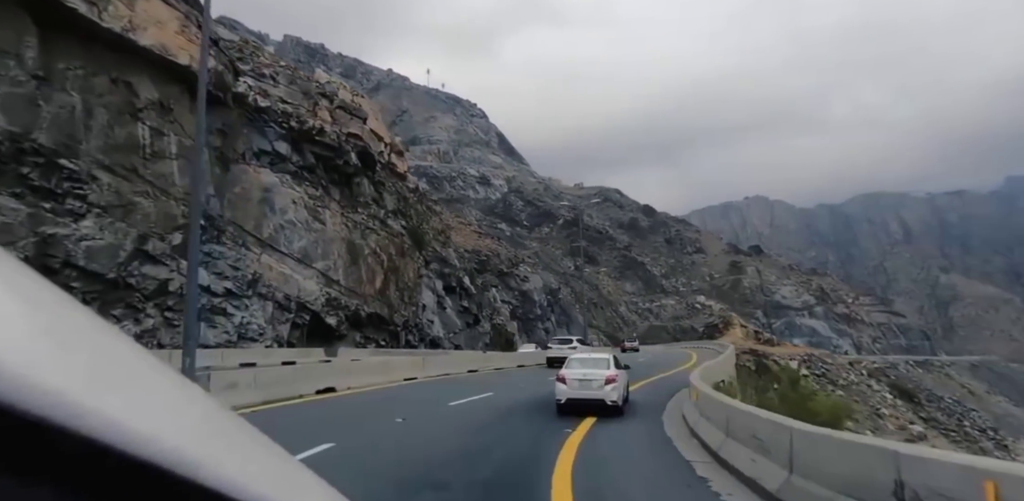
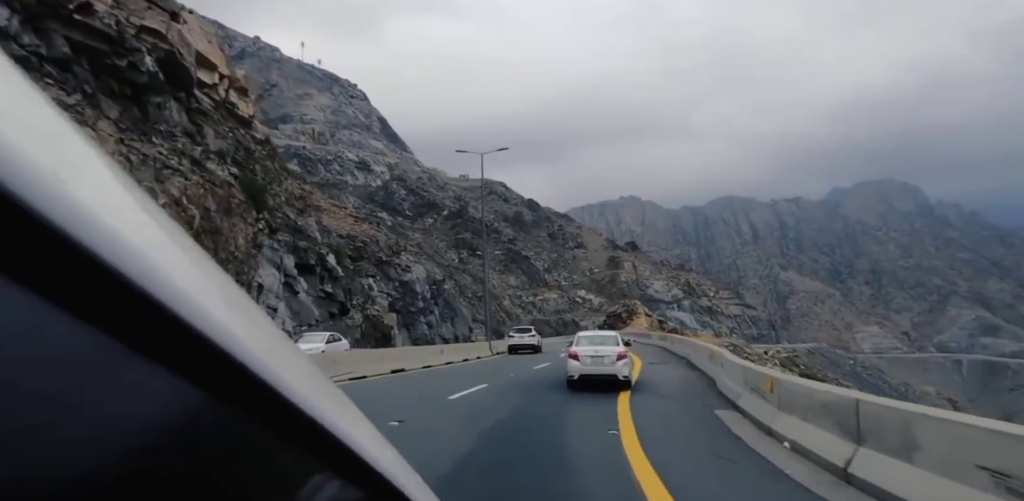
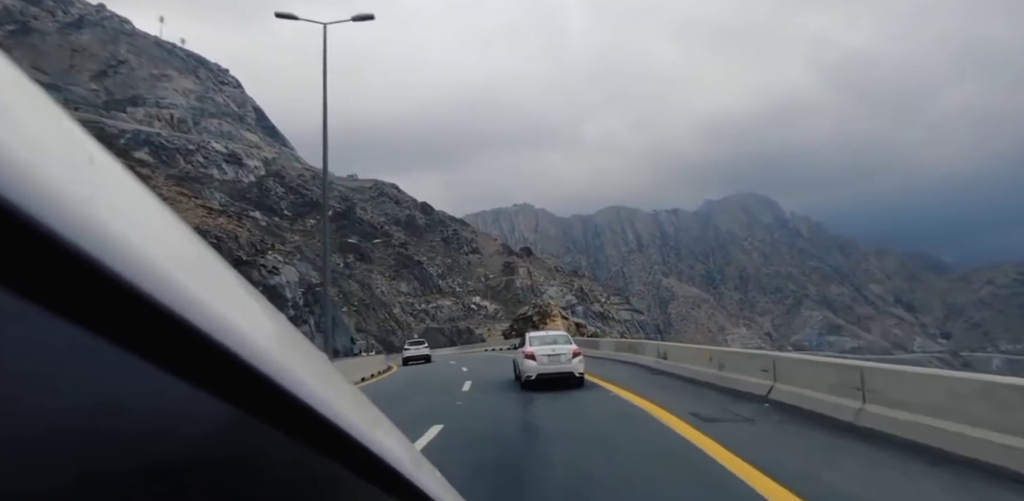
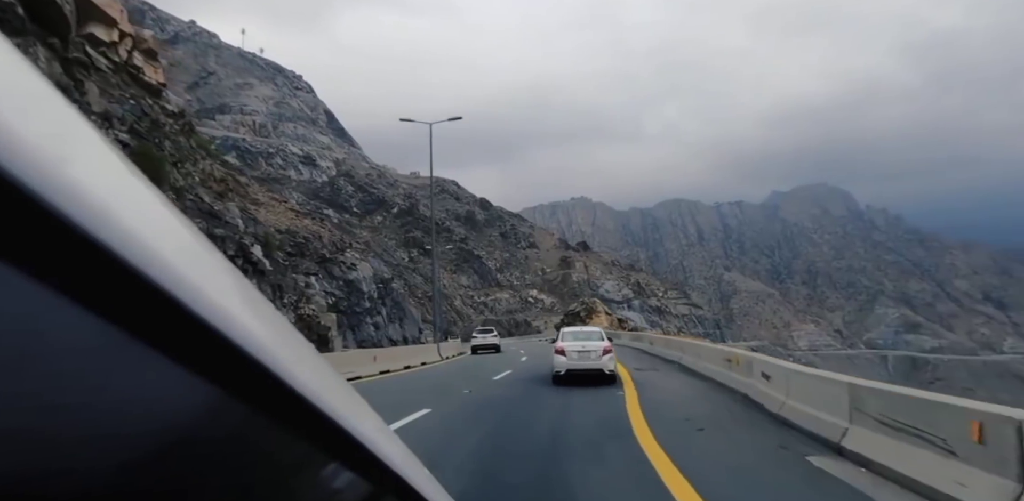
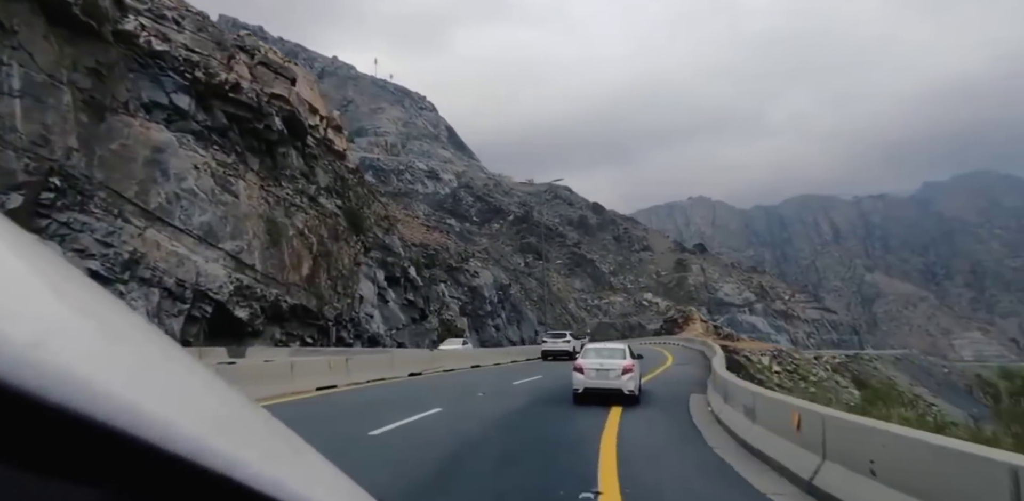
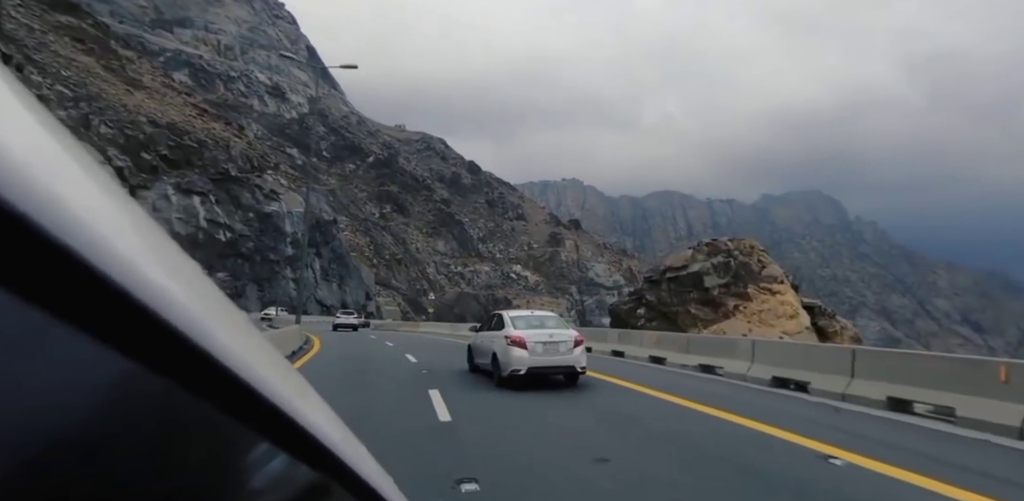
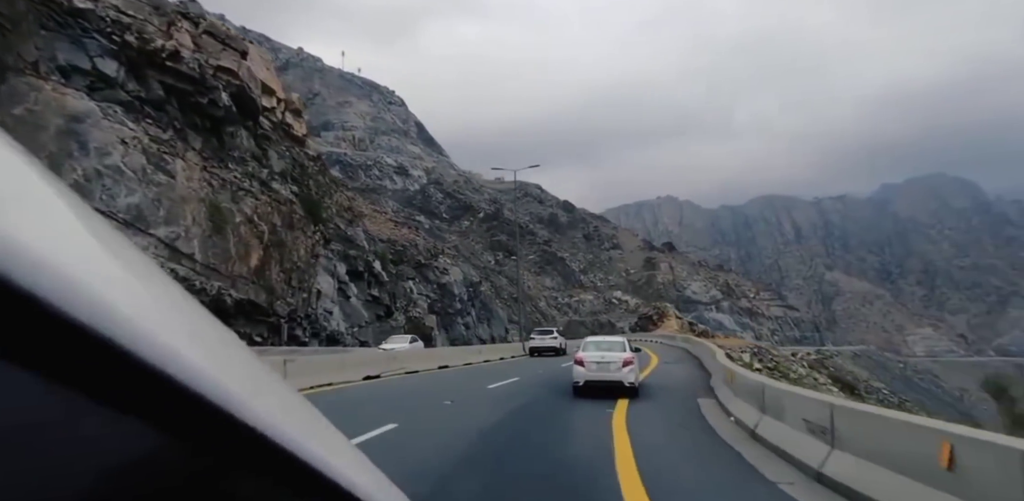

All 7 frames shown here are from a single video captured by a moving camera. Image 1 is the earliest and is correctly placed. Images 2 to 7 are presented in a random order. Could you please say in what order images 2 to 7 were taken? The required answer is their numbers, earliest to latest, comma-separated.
5, 7, 2, 4, 3, 6
